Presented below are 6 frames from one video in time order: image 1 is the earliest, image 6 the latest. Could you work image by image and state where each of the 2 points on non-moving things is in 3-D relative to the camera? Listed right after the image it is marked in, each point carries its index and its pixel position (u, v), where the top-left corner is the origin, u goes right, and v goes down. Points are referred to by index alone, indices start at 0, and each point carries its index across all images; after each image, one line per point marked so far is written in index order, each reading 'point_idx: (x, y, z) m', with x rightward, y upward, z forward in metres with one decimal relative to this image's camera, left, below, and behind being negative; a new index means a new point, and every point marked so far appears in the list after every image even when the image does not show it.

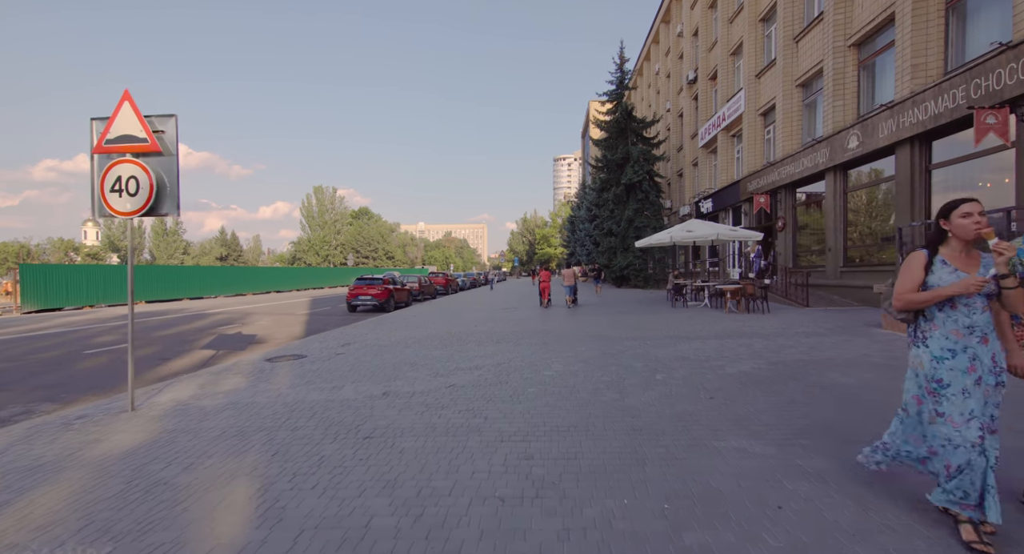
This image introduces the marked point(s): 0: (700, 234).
0: (+6.5, +1.5, +16.4) m
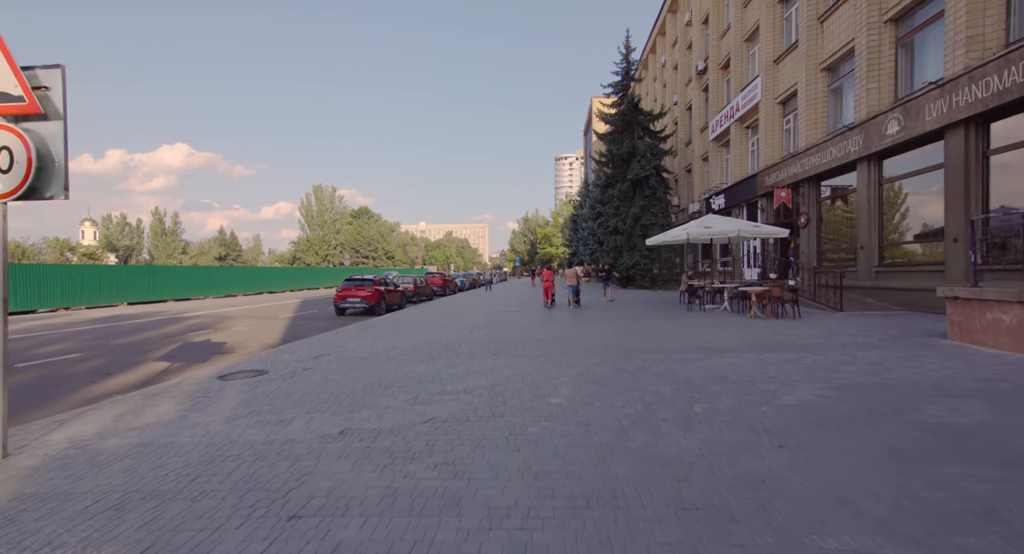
0: (+6.5, +1.5, +14.8) m
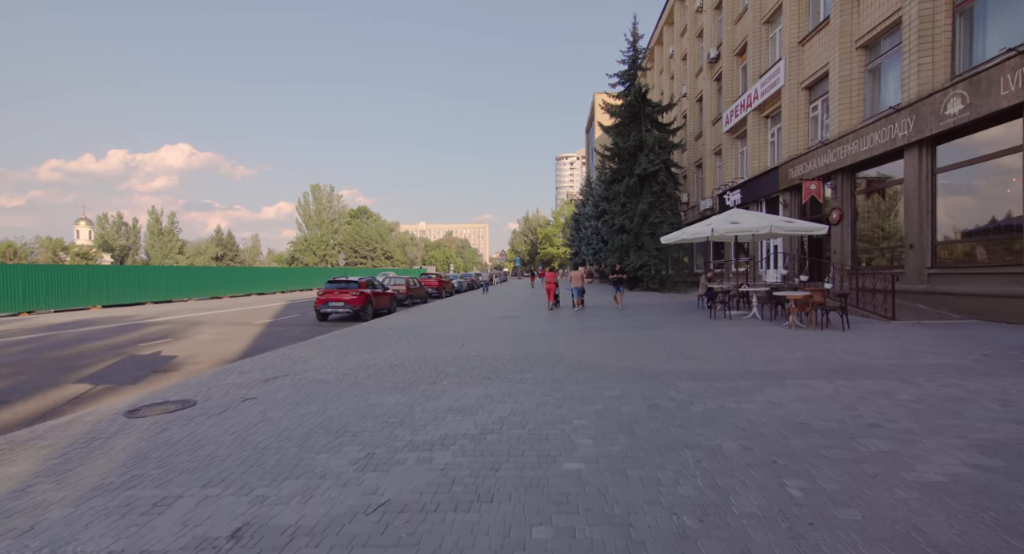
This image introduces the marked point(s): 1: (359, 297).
0: (+6.4, +1.4, +13.0) m
1: (-5.8, -0.8, +17.9) m
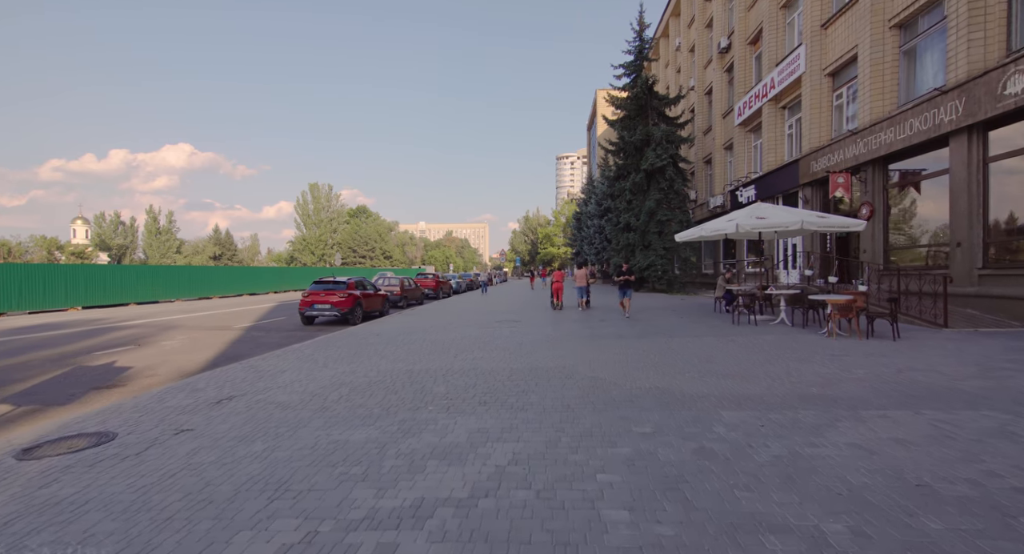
0: (+6.5, +1.4, +11.6) m
1: (-5.8, -0.8, +16.6) m
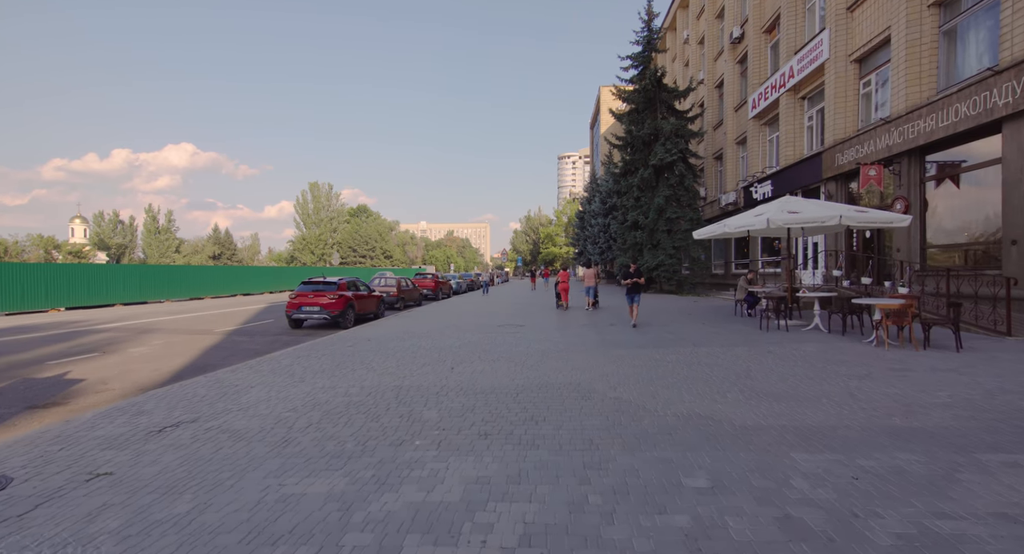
0: (+6.6, +1.3, +10.4) m
1: (-5.7, -0.8, +15.4) m
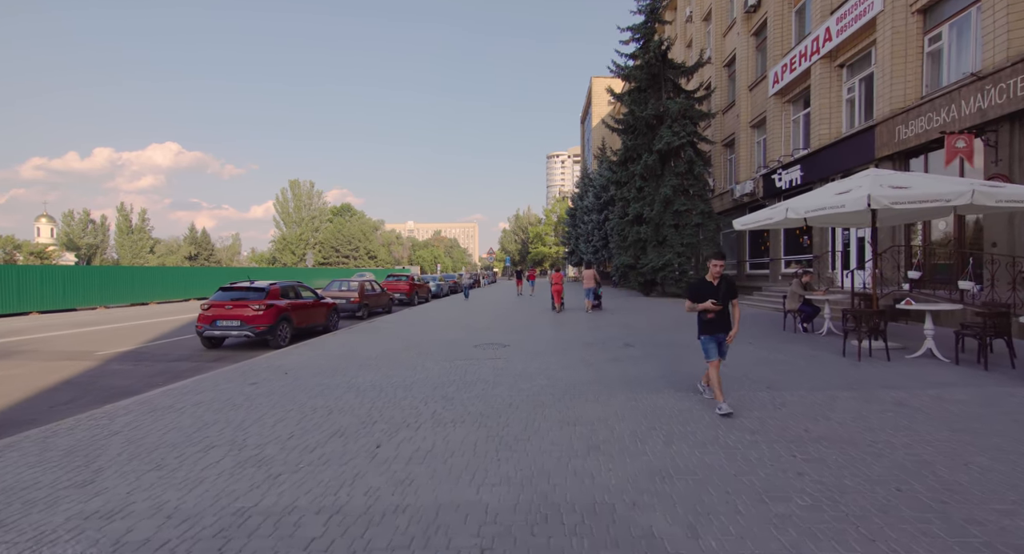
0: (+6.2, +1.3, +7.1) m
1: (-6.1, -0.9, +11.8) m
